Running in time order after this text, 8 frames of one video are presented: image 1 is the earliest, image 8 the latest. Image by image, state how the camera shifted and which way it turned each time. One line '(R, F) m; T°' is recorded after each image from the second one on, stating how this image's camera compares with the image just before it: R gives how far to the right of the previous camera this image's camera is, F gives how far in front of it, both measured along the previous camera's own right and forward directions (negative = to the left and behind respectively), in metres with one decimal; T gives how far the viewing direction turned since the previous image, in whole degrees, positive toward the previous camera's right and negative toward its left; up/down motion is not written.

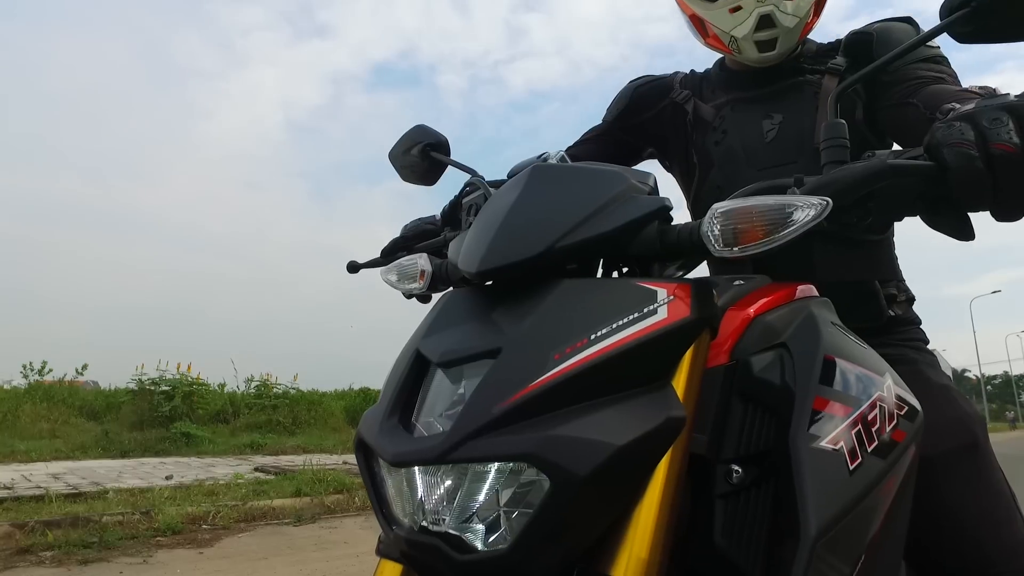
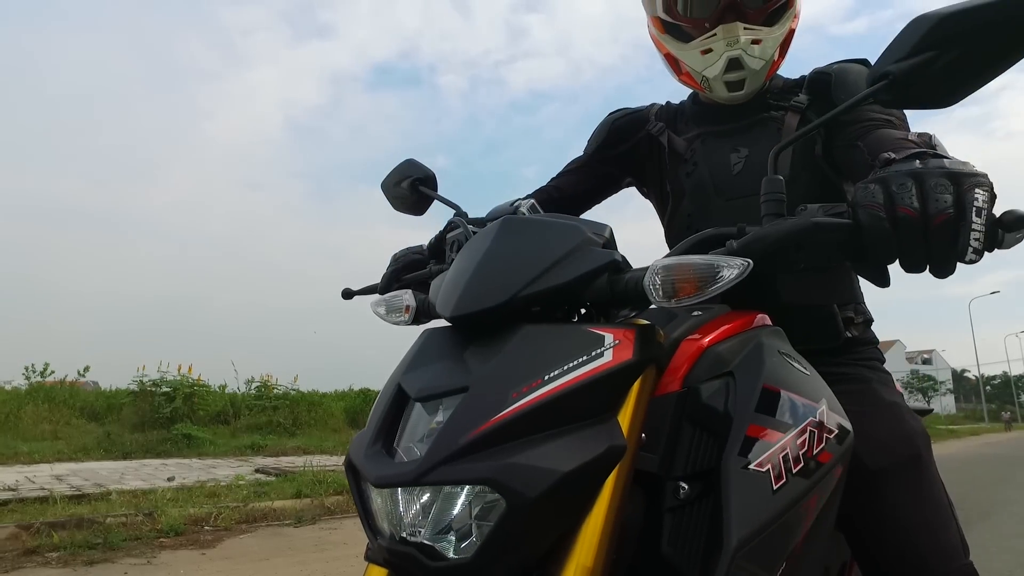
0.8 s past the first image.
(0.0, -0.1) m; 0°
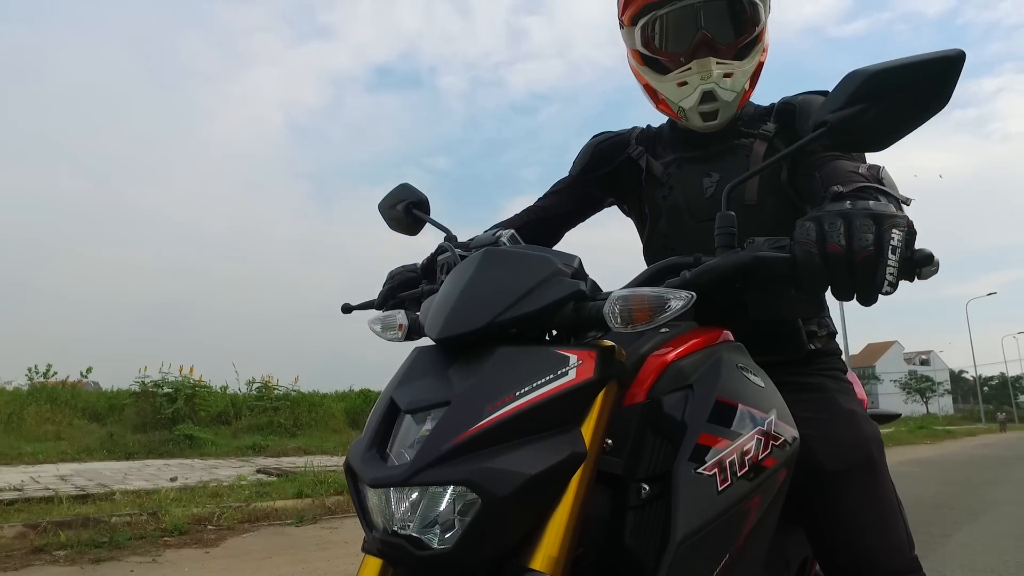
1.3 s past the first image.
(0.0, -0.1) m; 0°
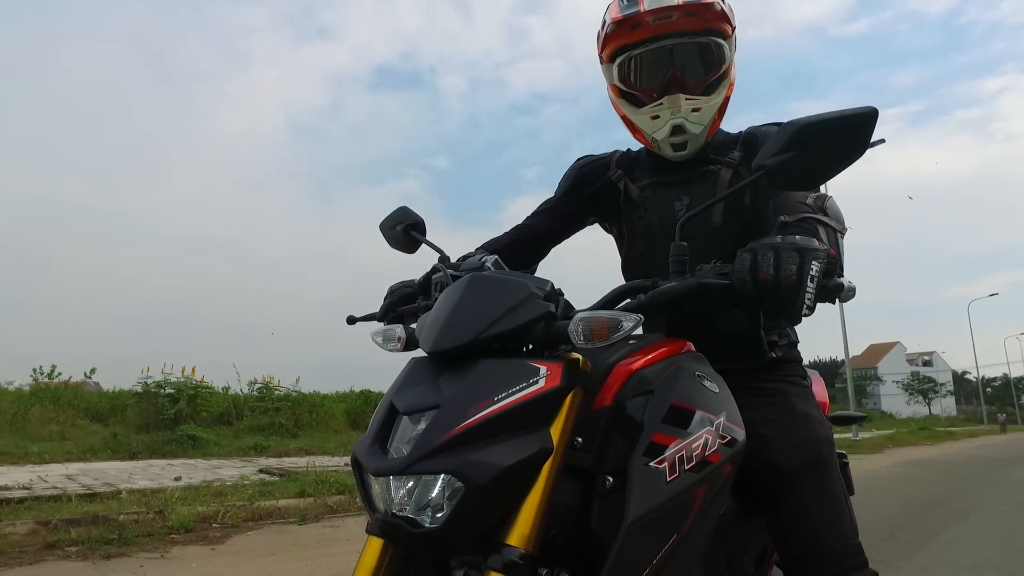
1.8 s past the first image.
(0.0, -0.2) m; 0°
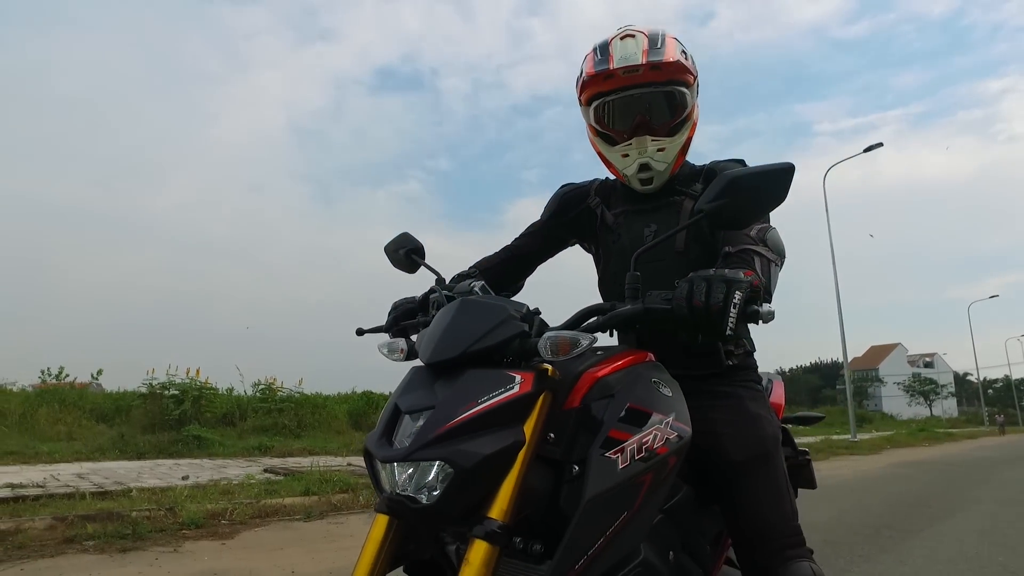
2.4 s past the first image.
(0.0, -0.3) m; 0°
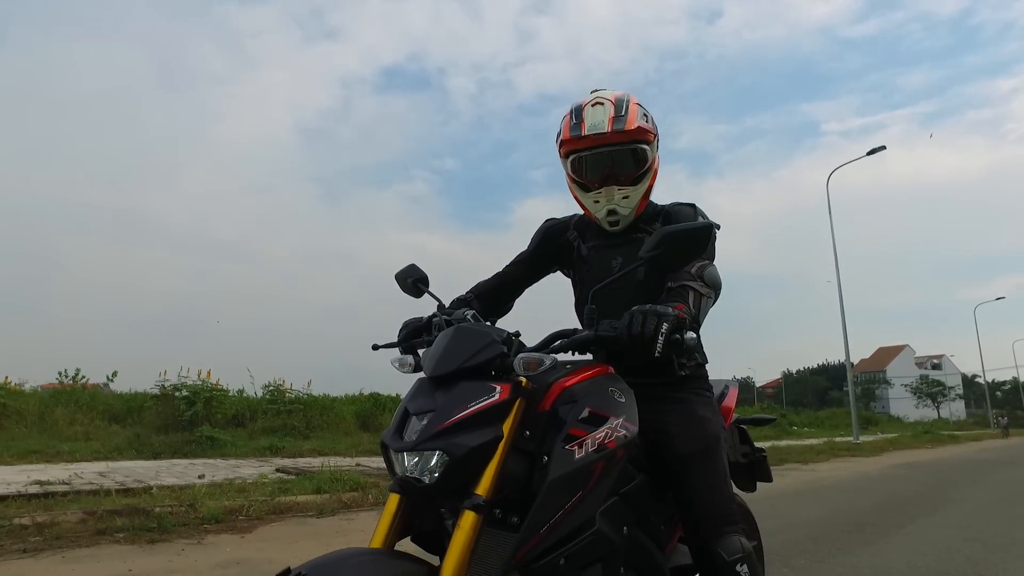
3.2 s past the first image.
(+0.1, -0.4) m; 0°
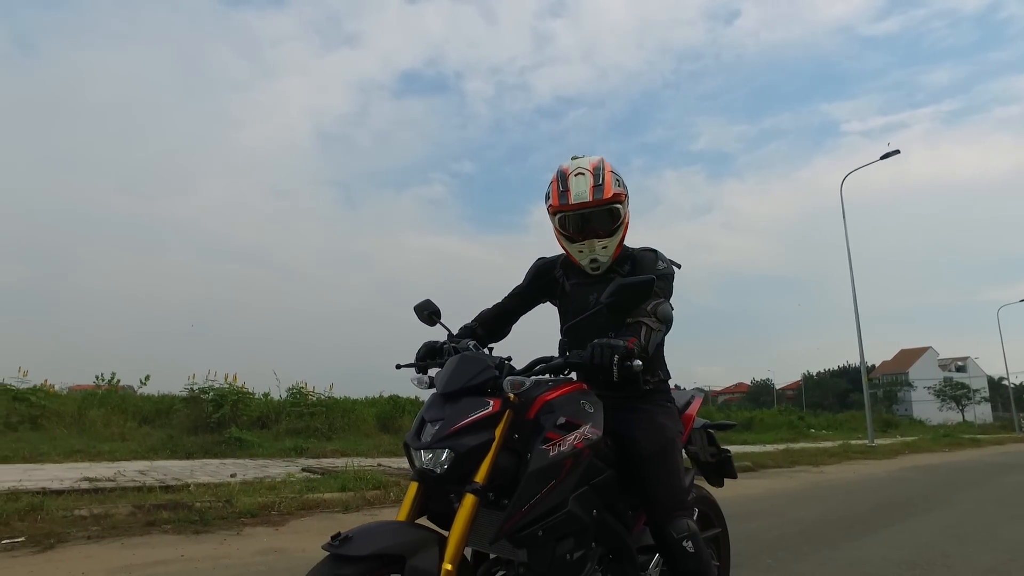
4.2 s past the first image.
(+0.1, -0.6) m; -1°
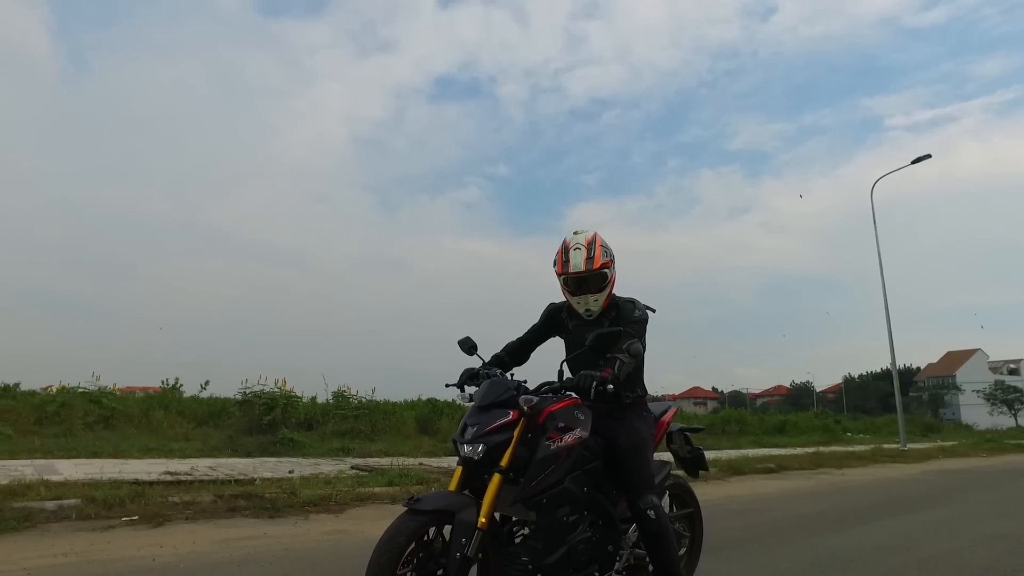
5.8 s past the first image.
(+0.1, -1.1) m; -3°
